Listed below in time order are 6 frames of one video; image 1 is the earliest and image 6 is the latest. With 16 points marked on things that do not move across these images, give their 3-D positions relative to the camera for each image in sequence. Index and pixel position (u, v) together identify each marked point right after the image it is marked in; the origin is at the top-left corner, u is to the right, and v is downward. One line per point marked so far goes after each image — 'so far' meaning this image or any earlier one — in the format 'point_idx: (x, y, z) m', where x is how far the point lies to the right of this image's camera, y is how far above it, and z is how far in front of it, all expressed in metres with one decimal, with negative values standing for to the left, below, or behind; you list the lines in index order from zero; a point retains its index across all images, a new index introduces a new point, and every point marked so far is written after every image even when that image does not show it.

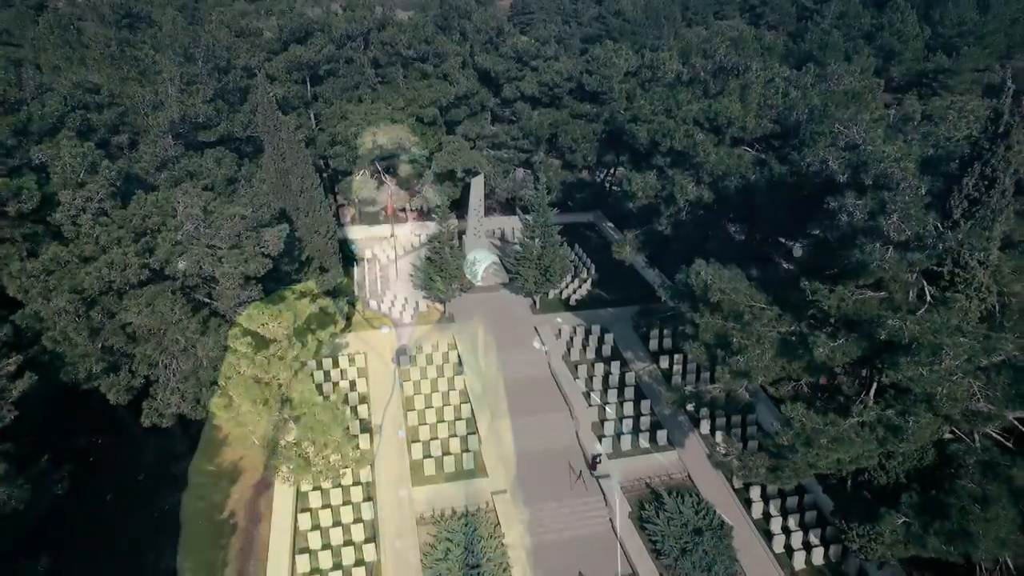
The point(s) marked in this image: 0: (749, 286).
0: (+7.4, +0.1, +15.7) m
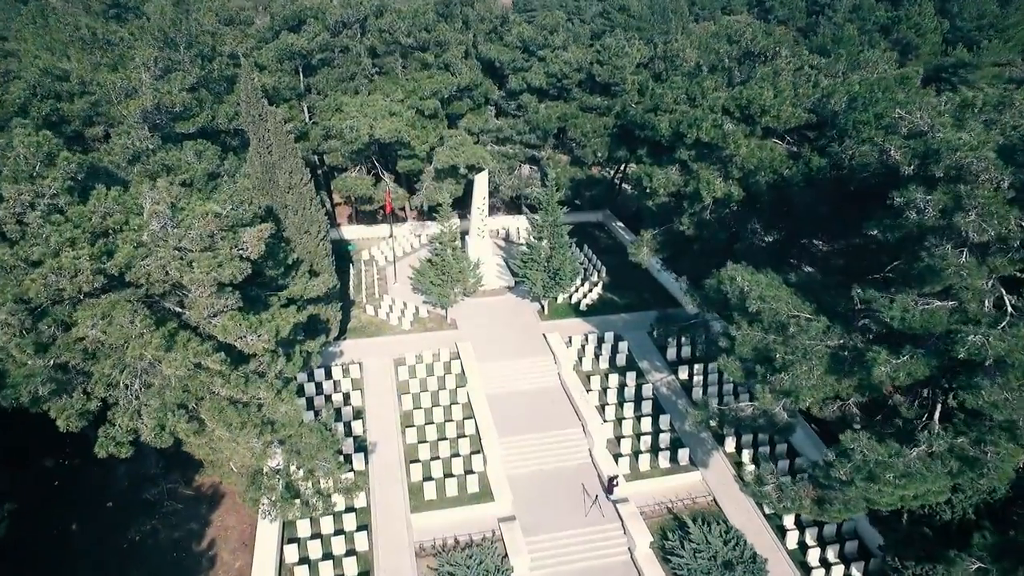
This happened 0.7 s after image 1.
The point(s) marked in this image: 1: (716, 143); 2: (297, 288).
0: (+7.8, -0.1, +13.9) m
1: (+7.2, +5.1, +17.5) m
2: (-7.1, 0.0, +16.4) m
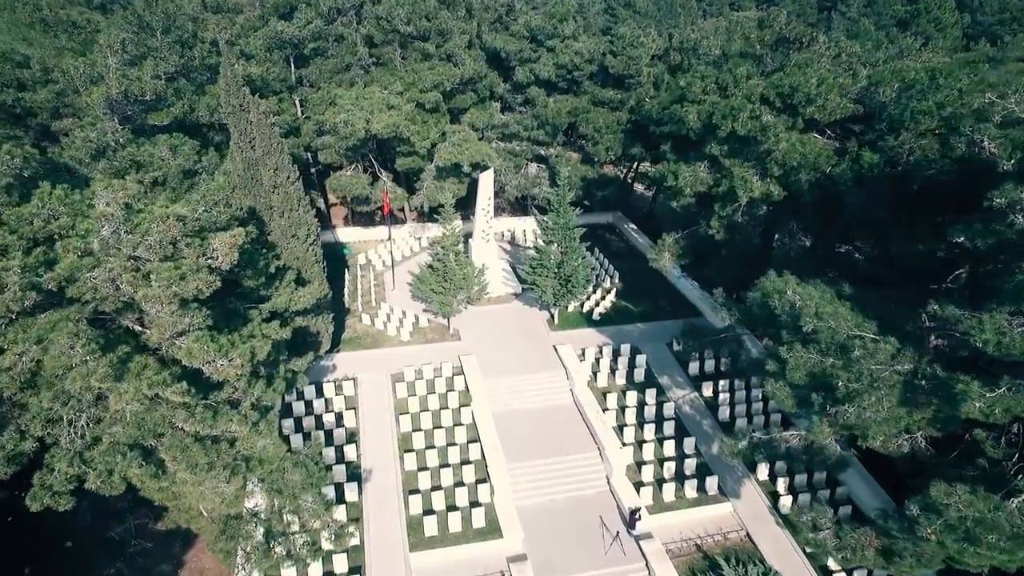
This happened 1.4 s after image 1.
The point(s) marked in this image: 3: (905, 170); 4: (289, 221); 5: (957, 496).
0: (+8.1, -0.5, +12.0) m
1: (+7.6, +4.7, +15.6) m
2: (-6.7, -0.3, +14.5) m
3: (+10.4, +3.1, +13.1) m
4: (-7.5, +2.3, +16.8) m
5: (+8.5, -4.0, +9.5) m
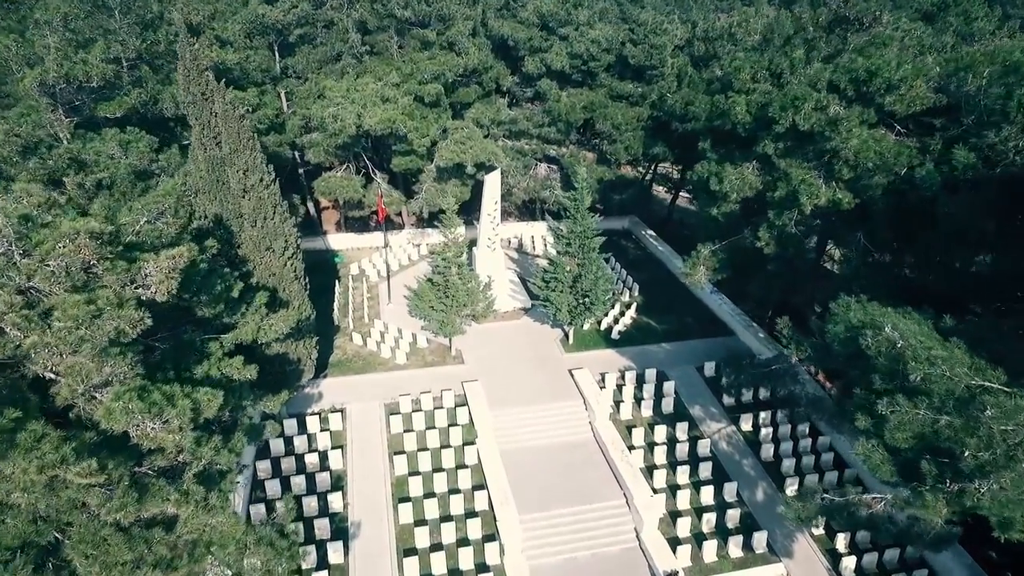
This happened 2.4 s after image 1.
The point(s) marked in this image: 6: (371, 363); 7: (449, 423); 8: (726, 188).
0: (+8.5, -1.2, +9.4) m
1: (+8.0, +4.1, +13.0) m
2: (-6.3, -1.0, +11.9) m
3: (+10.8, +2.5, +10.5) m
4: (-7.1, +1.6, +14.2) m
5: (+8.9, -4.6, +6.9) m
6: (-5.6, -3.0, +19.8) m
7: (-2.2, -4.8, +17.6) m
8: (+6.2, +2.9, +14.4) m
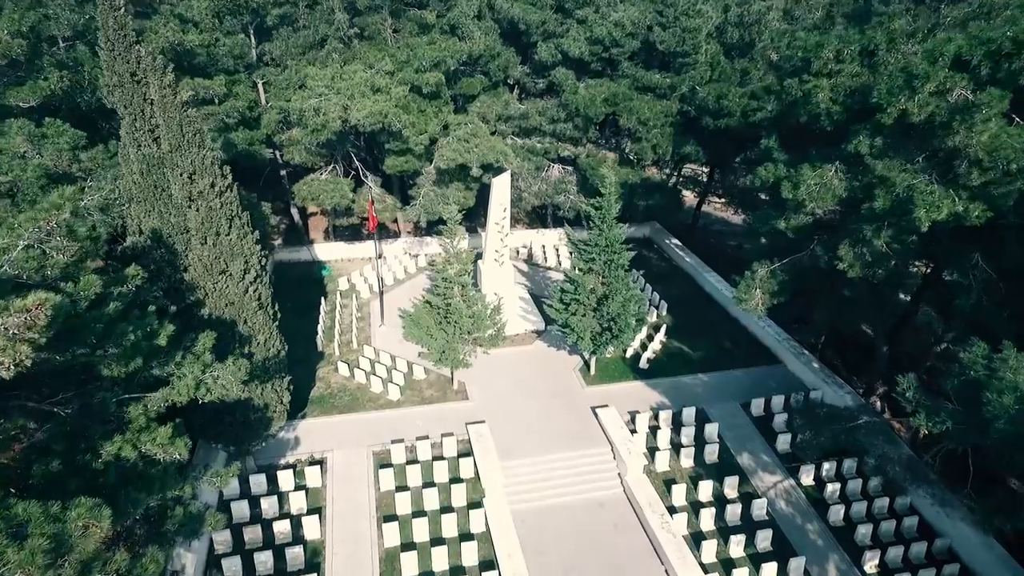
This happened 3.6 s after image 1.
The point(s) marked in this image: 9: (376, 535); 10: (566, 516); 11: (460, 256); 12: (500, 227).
0: (+8.9, -1.9, +6.4) m
1: (+8.4, +3.3, +10.0) m
2: (-5.9, -1.7, +8.9) m
3: (+11.2, +1.7, +7.5) m
4: (-6.7, +0.8, +11.2) m
5: (+9.3, -5.4, +3.9) m
6: (-5.2, -3.8, +16.8) m
7: (-1.8, -5.6, +14.6) m
8: (+6.7, +2.1, +11.4) m
9: (-3.6, -6.6, +13.2) m
10: (+1.5, -6.5, +13.8) m
11: (-1.6, +1.0, +15.8) m
12: (-0.5, +2.2, +18.4) m
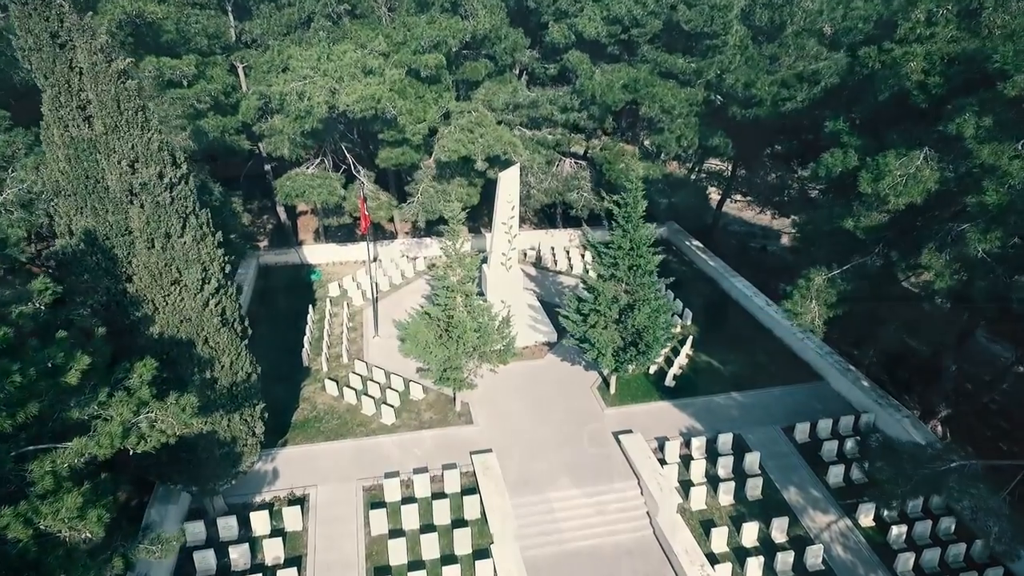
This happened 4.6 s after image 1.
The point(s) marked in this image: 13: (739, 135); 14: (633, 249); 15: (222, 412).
0: (+9.2, -2.2, +4.4) m
1: (+8.7, +3.0, +7.9) m
2: (-5.6, -2.0, +6.8) m
3: (+11.5, +1.4, +5.4) m
4: (-6.4, +0.6, +9.1) m
5: (+9.6, -5.6, +1.8) m
6: (-4.9, -4.0, +14.8) m
7: (-1.5, -5.8, +12.5) m
8: (+7.0, +1.9, +9.4) m
9: (-3.3, -6.9, +11.2) m
10: (+1.8, -6.7, +11.7) m
11: (-1.3, +0.7, +13.8) m
12: (-0.1, +2.0, +16.4) m
13: (+8.5, +5.7, +18.5) m
14: (+3.4, +1.1, +14.2) m
15: (-5.9, -2.6, +10.2) m
